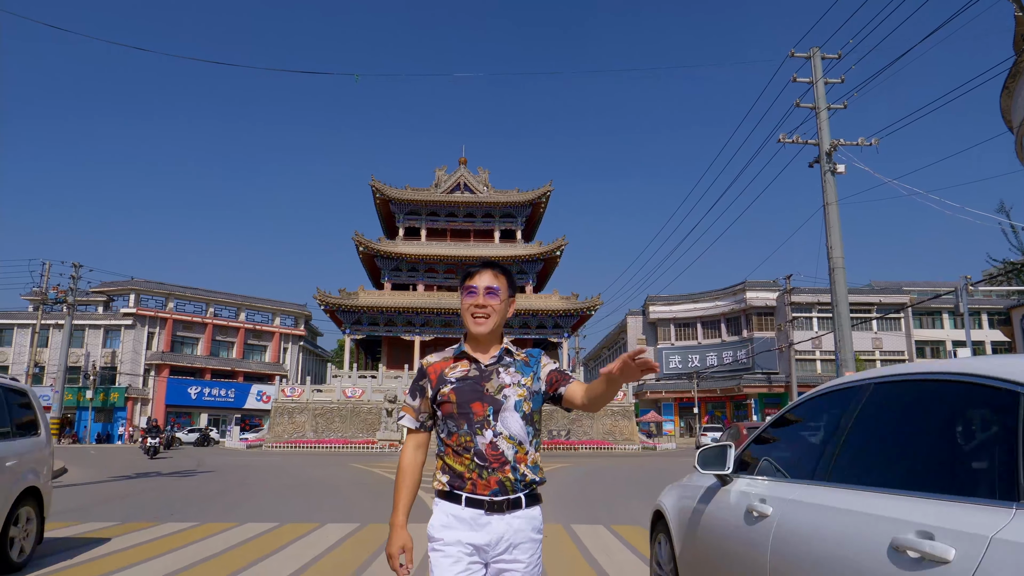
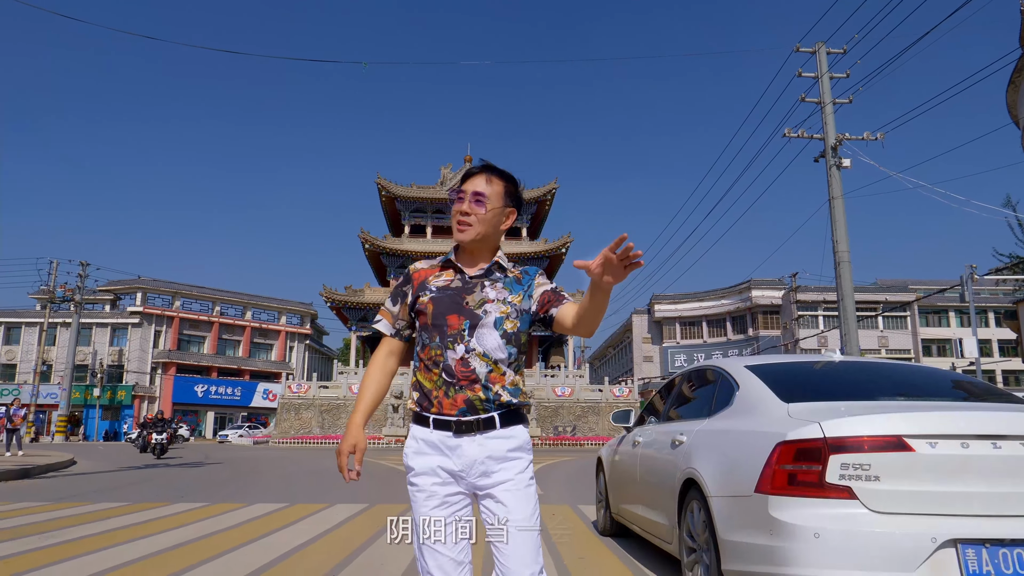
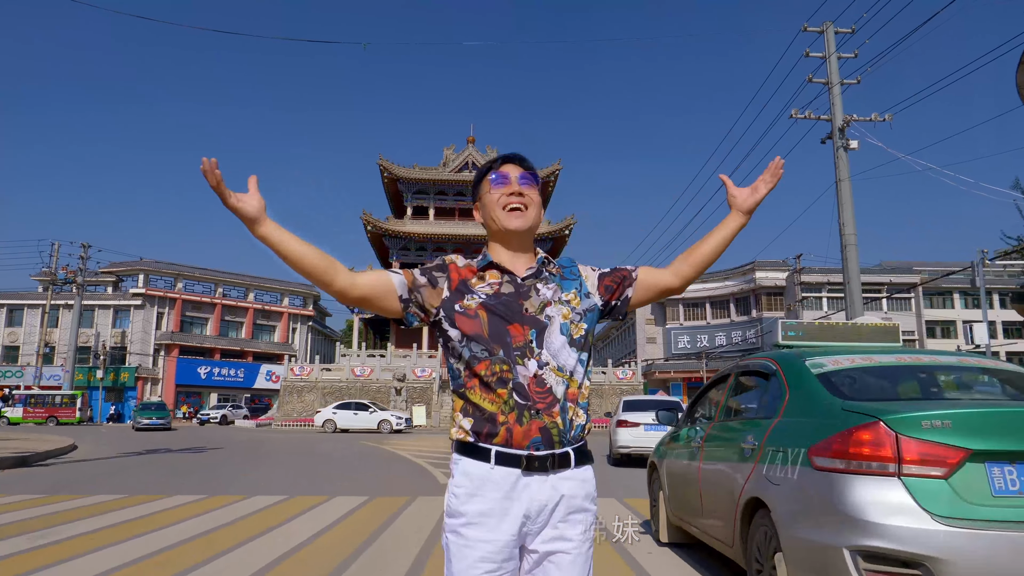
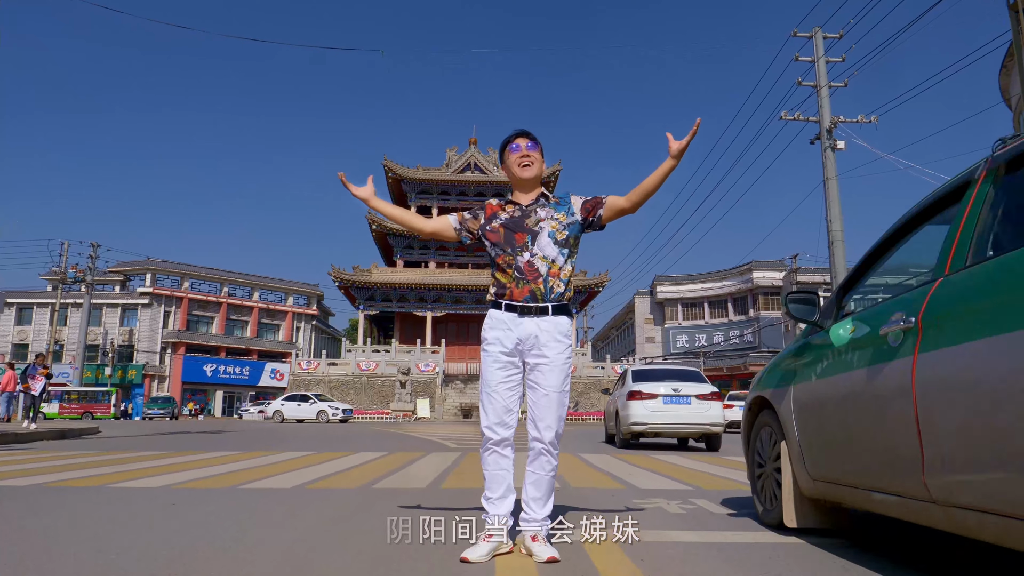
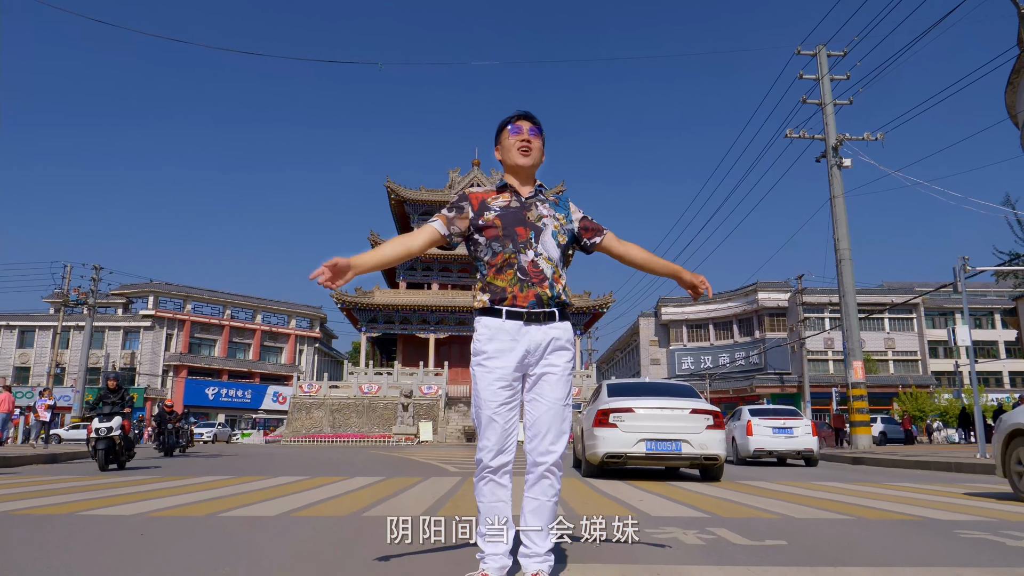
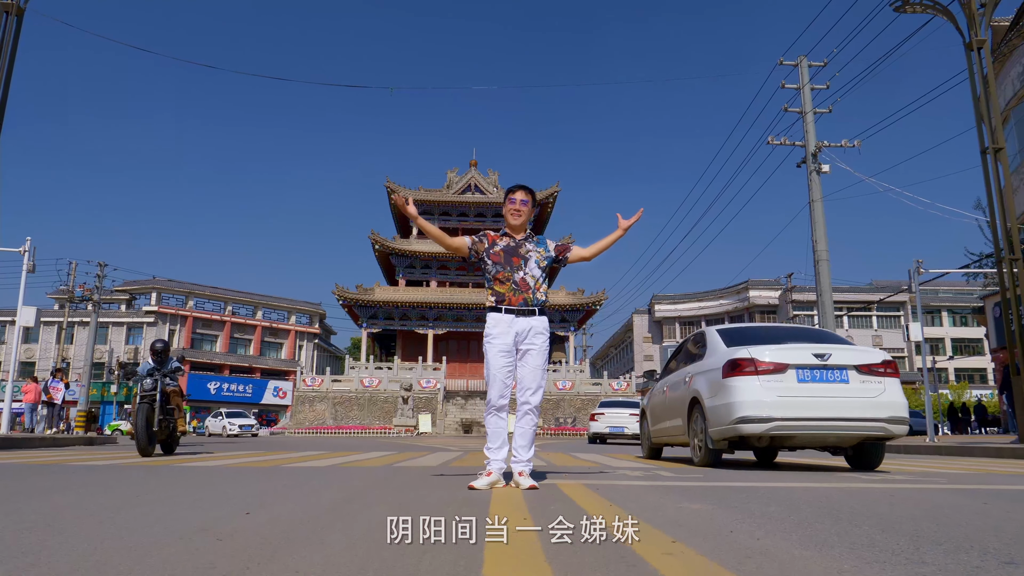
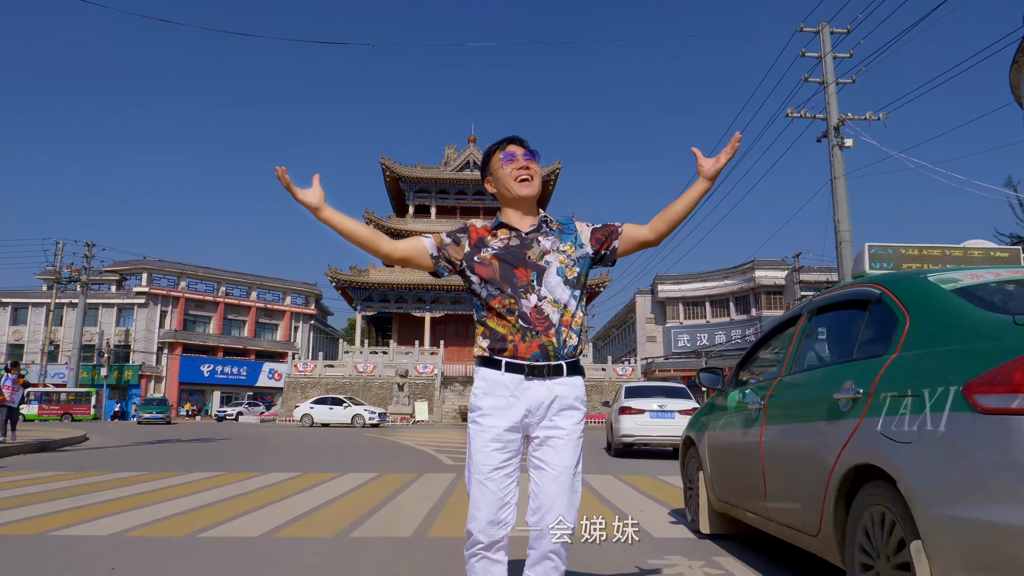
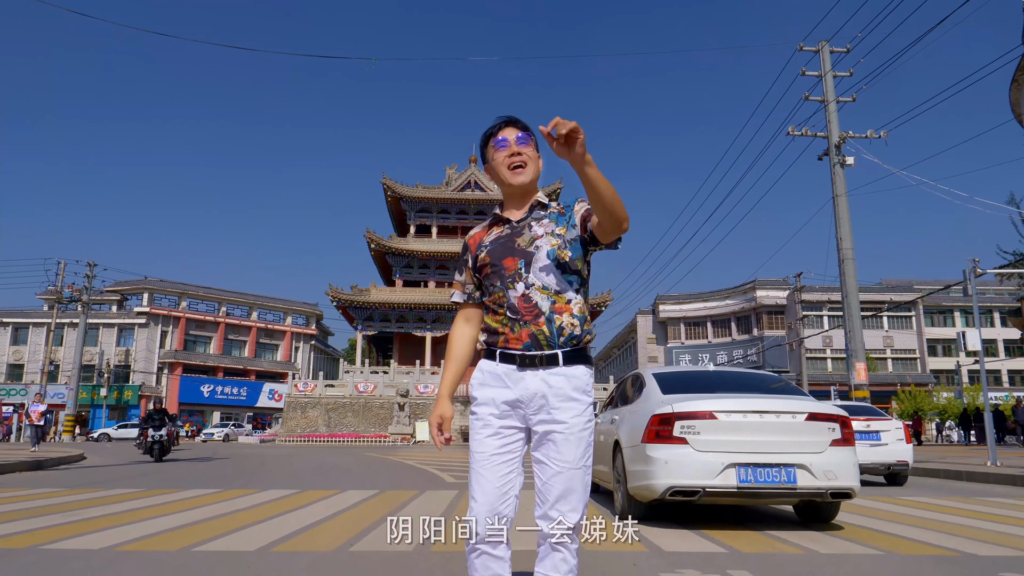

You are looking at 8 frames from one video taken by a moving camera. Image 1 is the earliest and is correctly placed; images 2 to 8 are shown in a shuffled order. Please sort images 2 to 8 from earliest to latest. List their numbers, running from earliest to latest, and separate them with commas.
2, 8, 5, 6, 4, 7, 3
